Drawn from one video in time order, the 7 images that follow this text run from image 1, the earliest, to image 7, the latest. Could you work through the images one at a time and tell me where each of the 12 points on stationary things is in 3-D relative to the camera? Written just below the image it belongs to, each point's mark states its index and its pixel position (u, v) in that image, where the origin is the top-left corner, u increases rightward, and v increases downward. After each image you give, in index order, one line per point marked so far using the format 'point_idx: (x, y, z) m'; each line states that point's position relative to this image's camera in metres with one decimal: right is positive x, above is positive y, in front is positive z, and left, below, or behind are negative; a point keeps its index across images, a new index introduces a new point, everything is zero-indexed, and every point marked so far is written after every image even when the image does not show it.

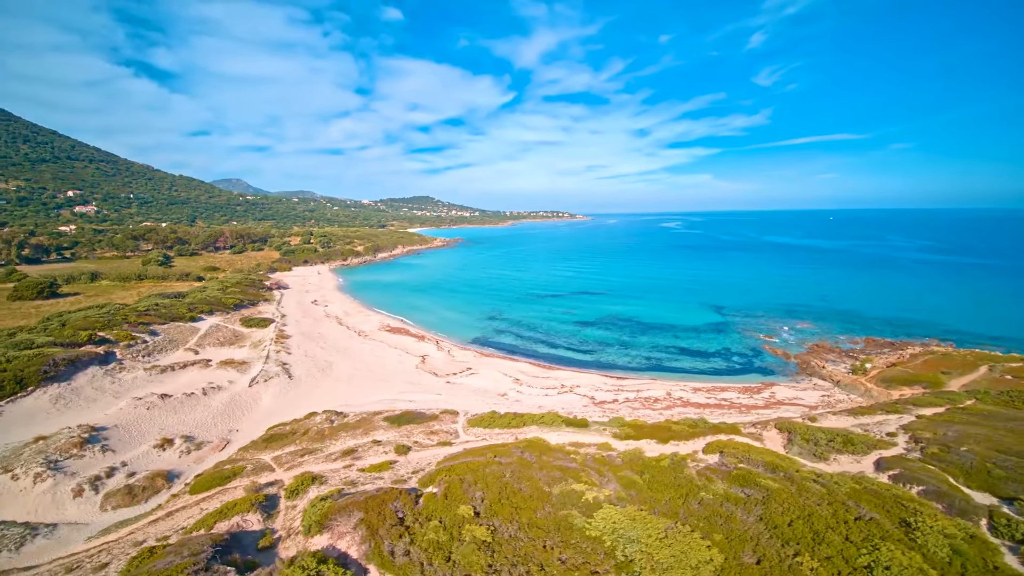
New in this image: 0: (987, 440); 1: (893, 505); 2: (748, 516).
0: (+19.1, -6.1, +18.5) m
1: (+11.1, -6.3, +13.4) m
2: (+6.2, -6.1, +12.4) m
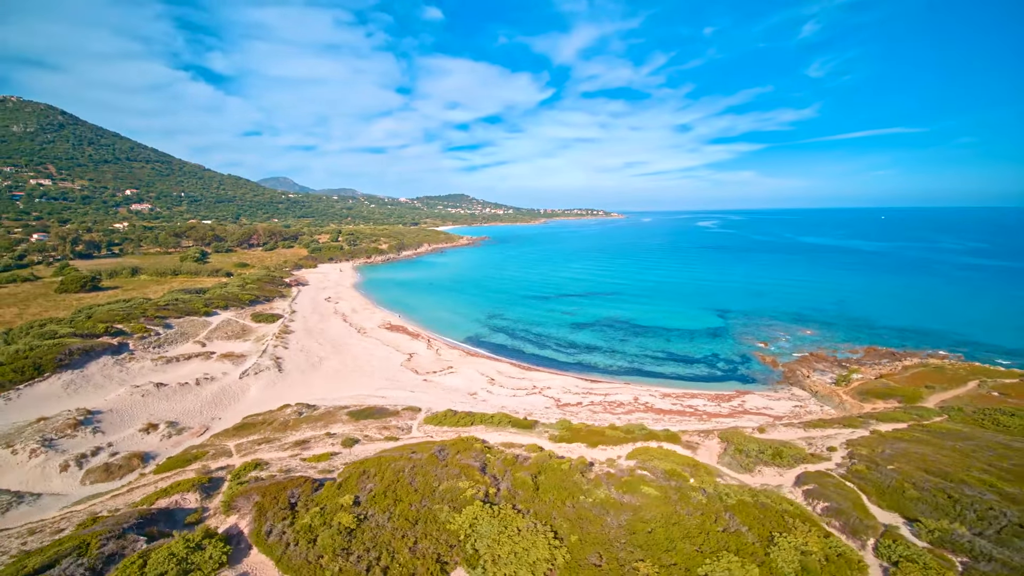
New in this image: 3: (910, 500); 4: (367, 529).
0: (+16.1, -6.7, +18.1) m
1: (+7.7, -6.8, +13.7) m
2: (+2.8, -6.6, +13.1) m
3: (+13.4, -7.2, +15.4) m
4: (-4.0, -6.4, +12.3) m
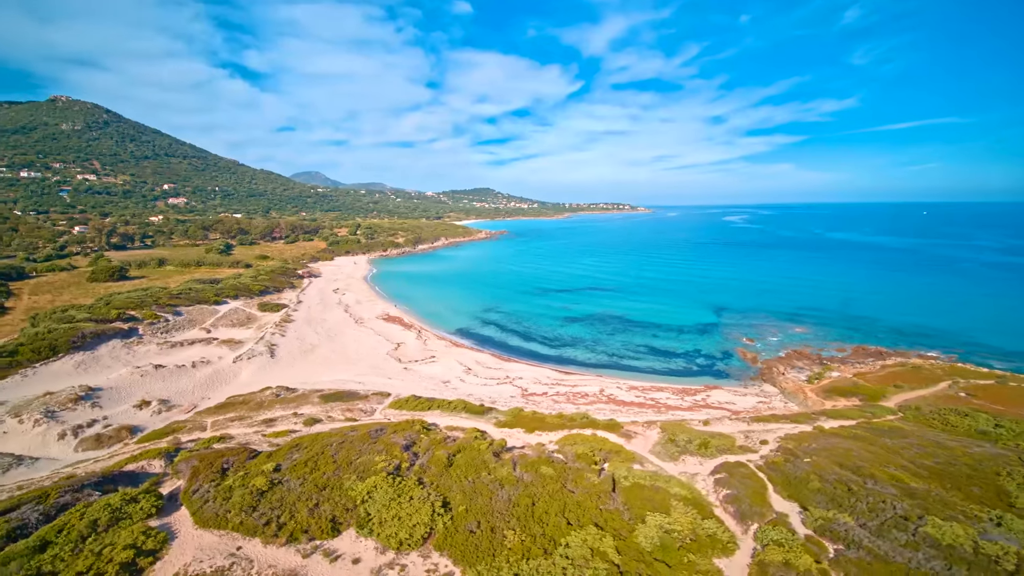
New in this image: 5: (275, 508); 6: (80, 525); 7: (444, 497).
0: (+13.3, -6.7, +18.6) m
1: (+4.6, -6.7, +14.6) m
2: (-0.3, -6.4, +14.3) m
3: (+10.4, -7.1, +16.0) m
4: (-7.2, -6.1, +13.9) m
5: (-6.9, -6.3, +13.2) m
6: (-11.5, -6.3, +12.3) m
7: (-2.1, -6.4, +14.1) m
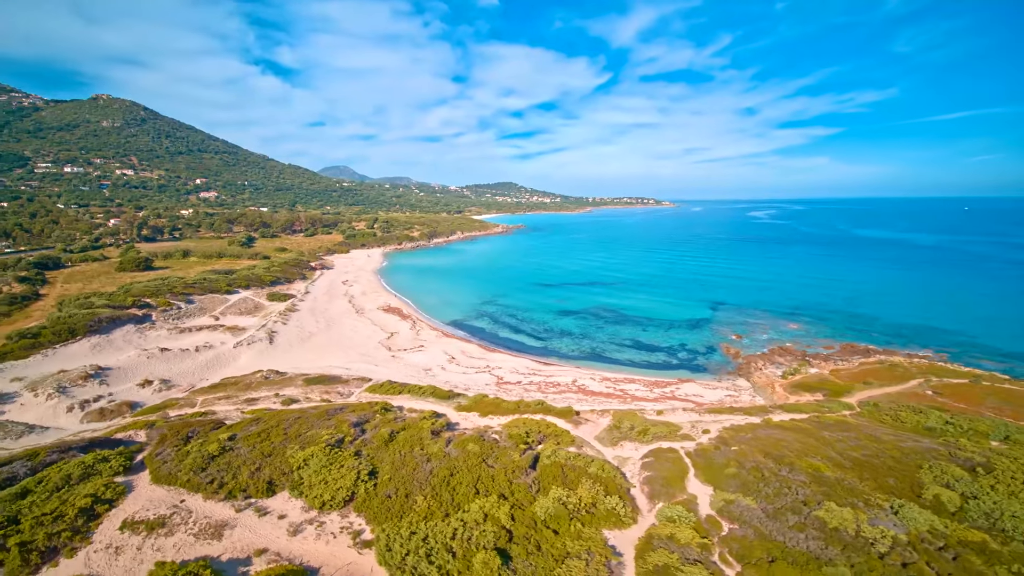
0: (+10.9, -6.5, +19.3) m
1: (+2.0, -6.5, +15.8) m
2: (-2.9, -6.1, +15.7) m
3: (+7.9, -6.9, +16.8) m
4: (-9.8, -5.8, +15.7) m
5: (-9.5, -5.9, +15.0) m
6: (-14.2, -5.9, +14.4) m
7: (-4.7, -6.1, +15.6) m
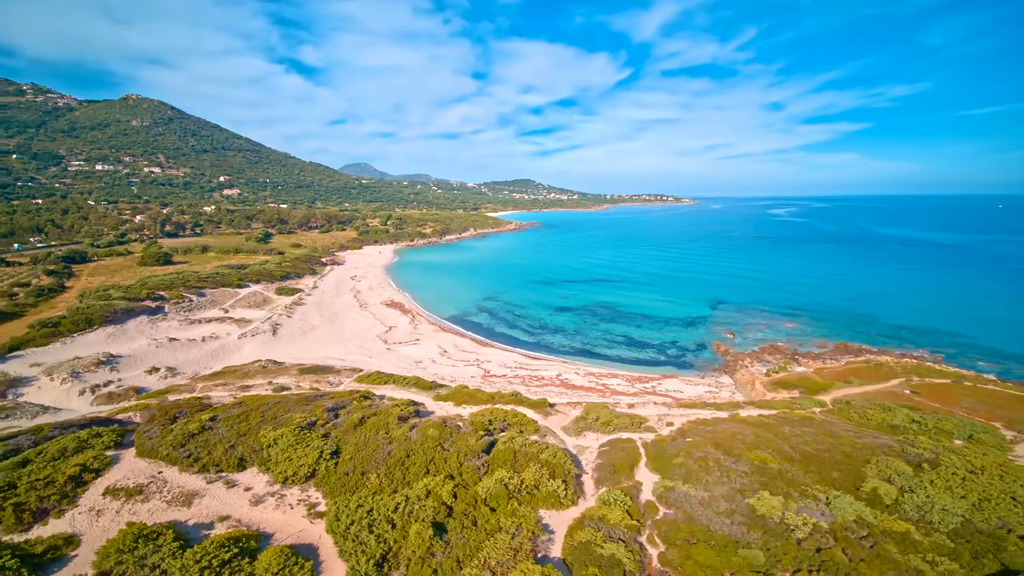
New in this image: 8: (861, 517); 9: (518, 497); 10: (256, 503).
0: (+9.3, -6.4, +19.9) m
1: (+0.4, -6.3, +16.8) m
2: (-4.6, -5.9, +16.9) m
3: (+6.2, -6.8, +17.6) m
4: (-11.4, -5.5, +17.2) m
5: (-11.2, -5.7, +16.4) m
6: (-16.0, -5.6, +16.0) m
7: (-6.4, -5.8, +16.9) m
8: (+10.9, -7.1, +14.4) m
9: (+0.2, -6.7, +14.6) m
10: (-7.9, -6.6, +14.1) m
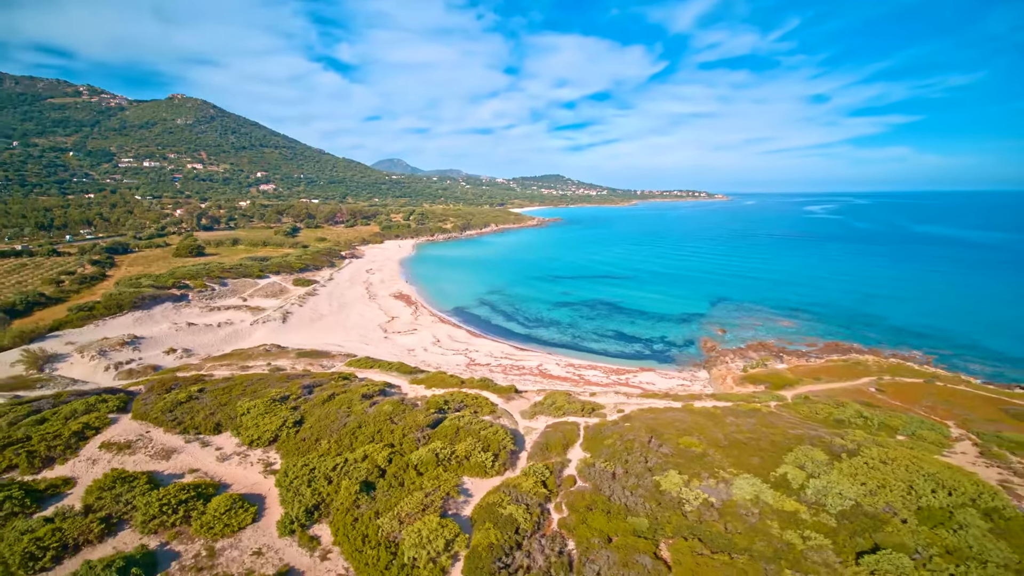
0: (+7.1, -6.2, +21.2) m
1: (-2.0, -6.0, +18.6) m
2: (-7.0, -5.5, +19.1) m
3: (+3.9, -6.5, +19.1) m
4: (-13.8, -5.0, +19.8) m
5: (-13.6, -5.2, +19.0) m
6: (-18.3, -5.0, +18.9) m
7: (-8.8, -5.4, +19.2) m
8: (+8.3, -7.0, +15.5) m
9: (-2.3, -6.4, +16.5) m
10: (-10.4, -6.2, +16.6) m
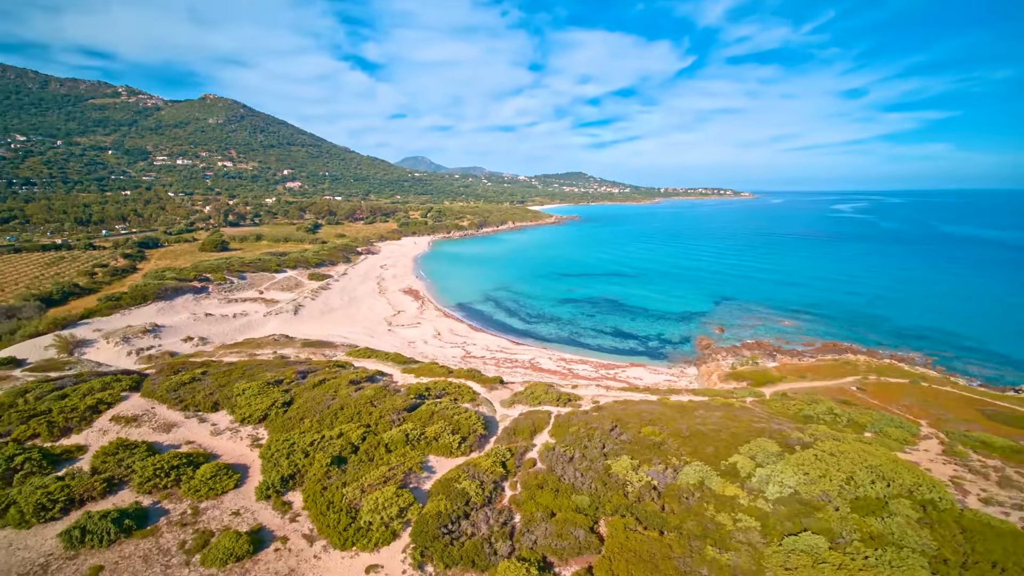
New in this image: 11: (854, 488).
0: (+5.9, -6.0, +22.1) m
1: (-3.3, -5.7, +20.0) m
2: (-8.3, -5.2, +20.7) m
3: (+2.5, -6.4, +20.2) m
4: (-15.0, -4.6, +21.8) m
5: (-14.9, -4.8, +21.0) m
6: (-19.6, -4.6, +21.1) m
7: (-10.1, -5.1, +20.9) m
8: (+6.8, -6.9, +16.4) m
9: (-3.7, -6.1, +17.9) m
10: (-11.8, -5.8, +18.4) m
11: (+11.7, -6.9, +15.8) m
